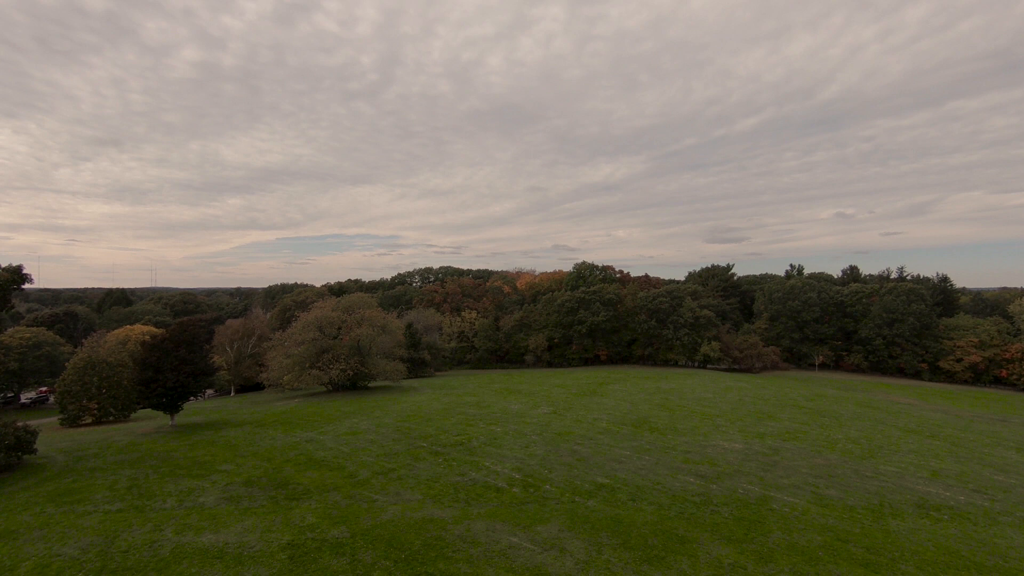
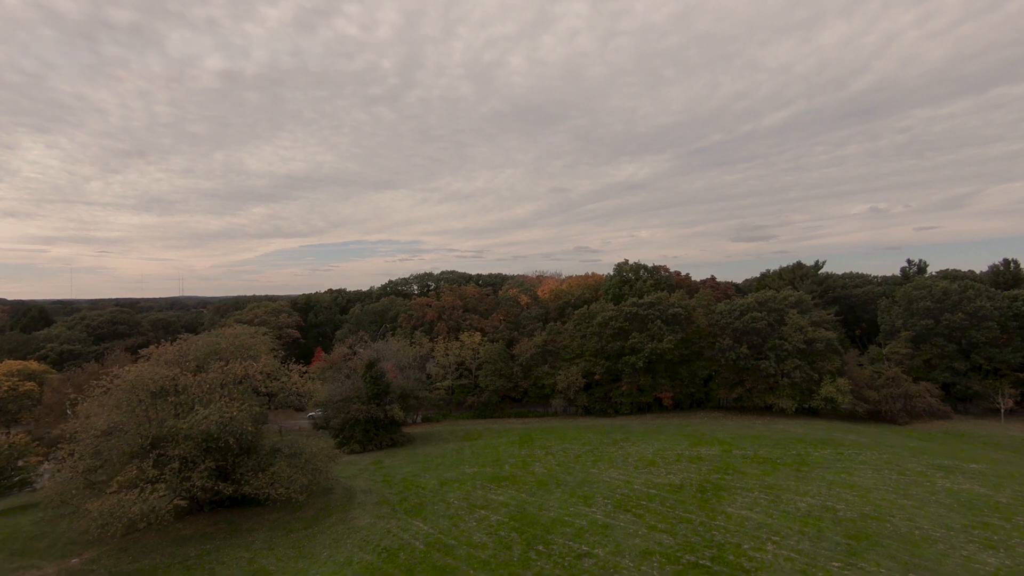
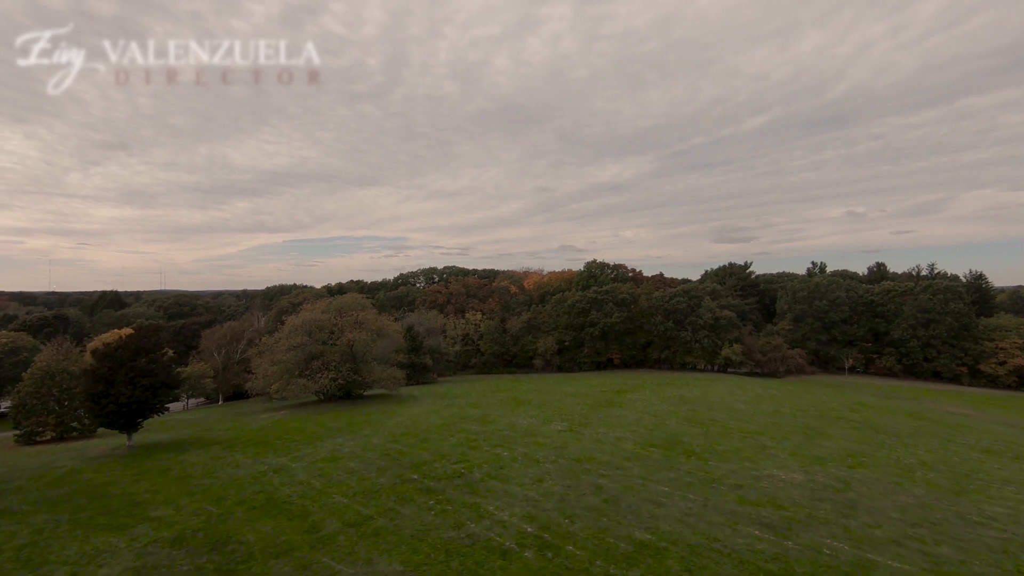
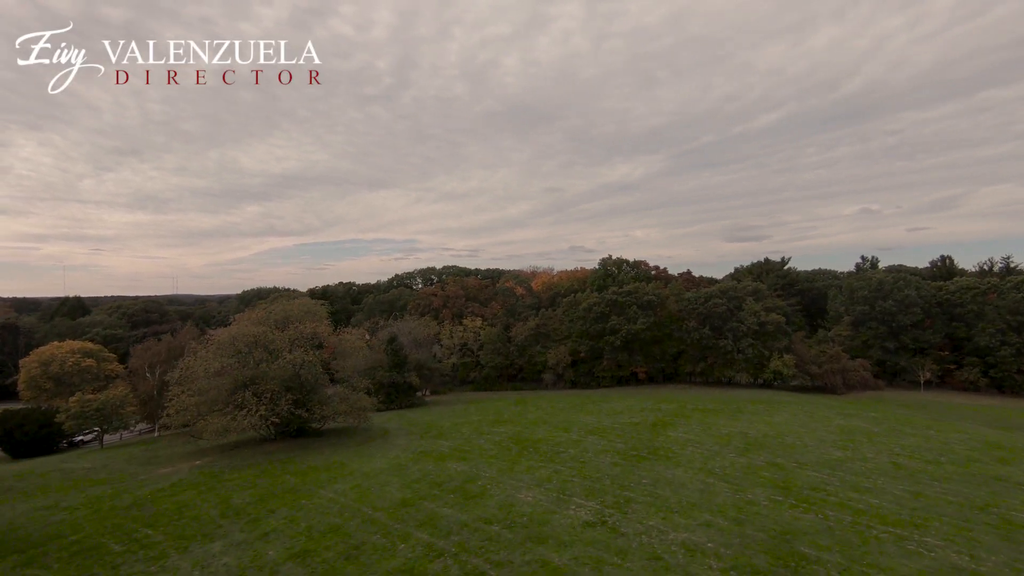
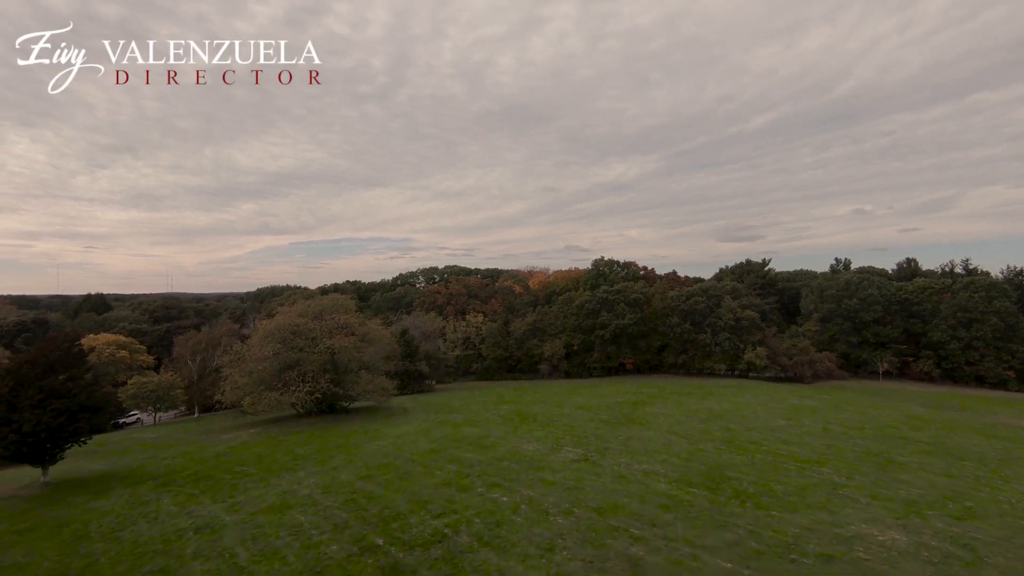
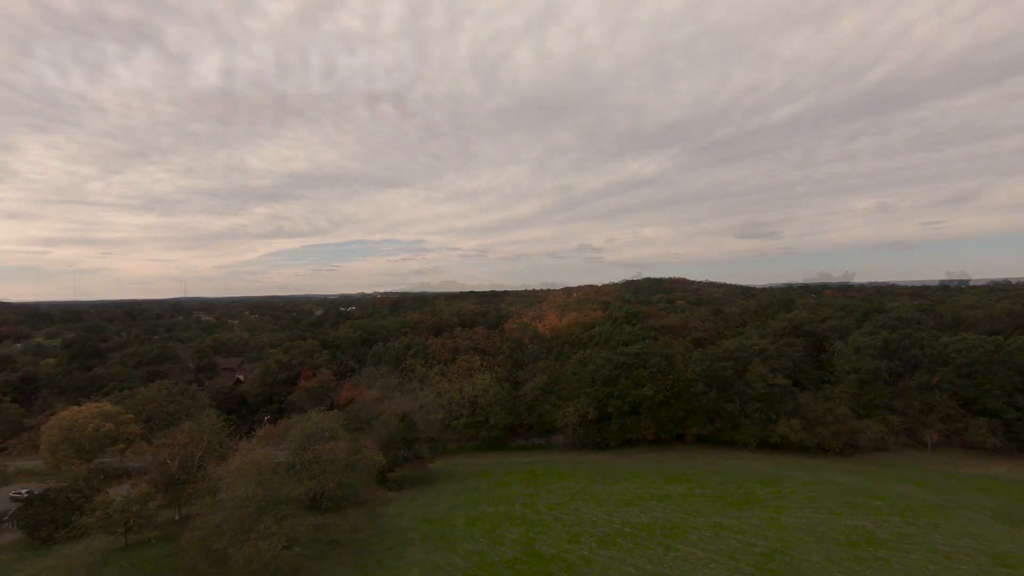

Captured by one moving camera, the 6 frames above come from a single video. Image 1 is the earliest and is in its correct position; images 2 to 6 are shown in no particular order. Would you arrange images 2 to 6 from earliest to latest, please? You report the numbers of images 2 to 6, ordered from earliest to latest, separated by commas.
3, 5, 4, 2, 6
